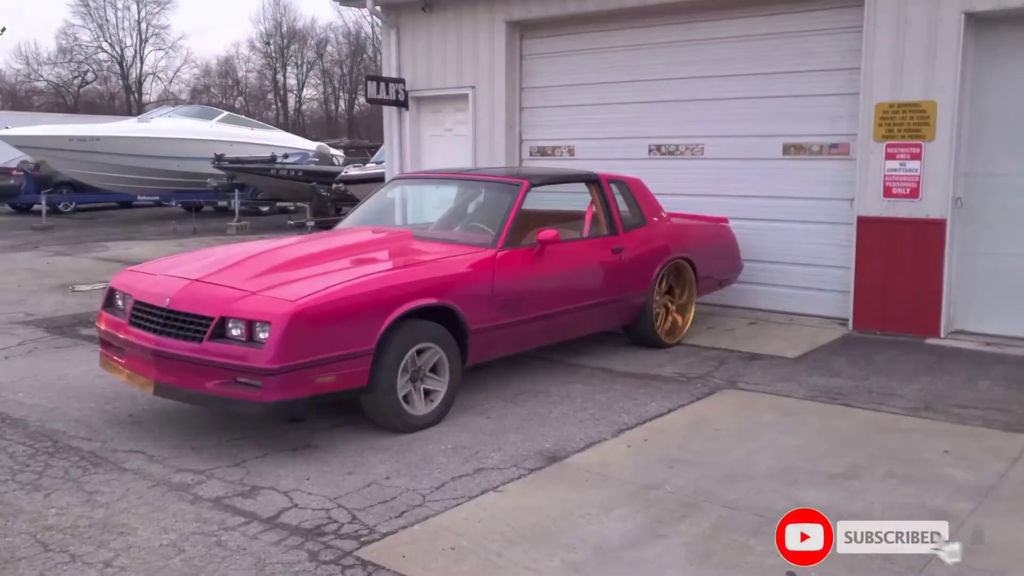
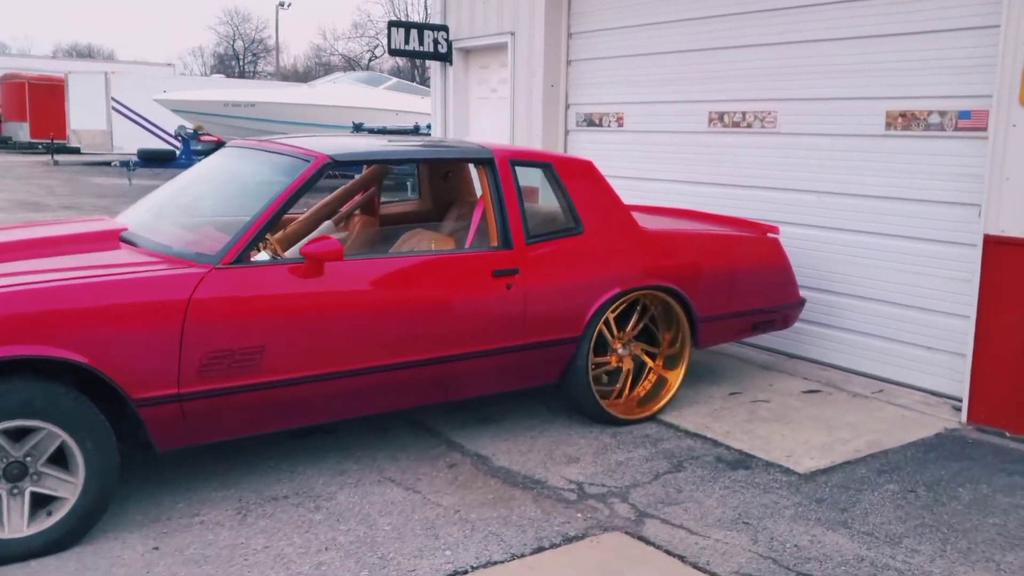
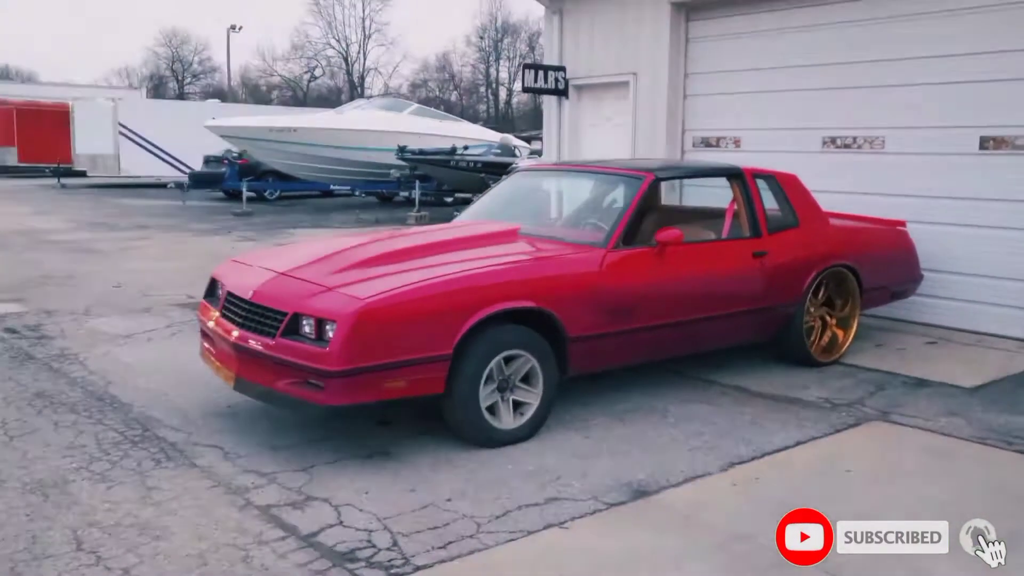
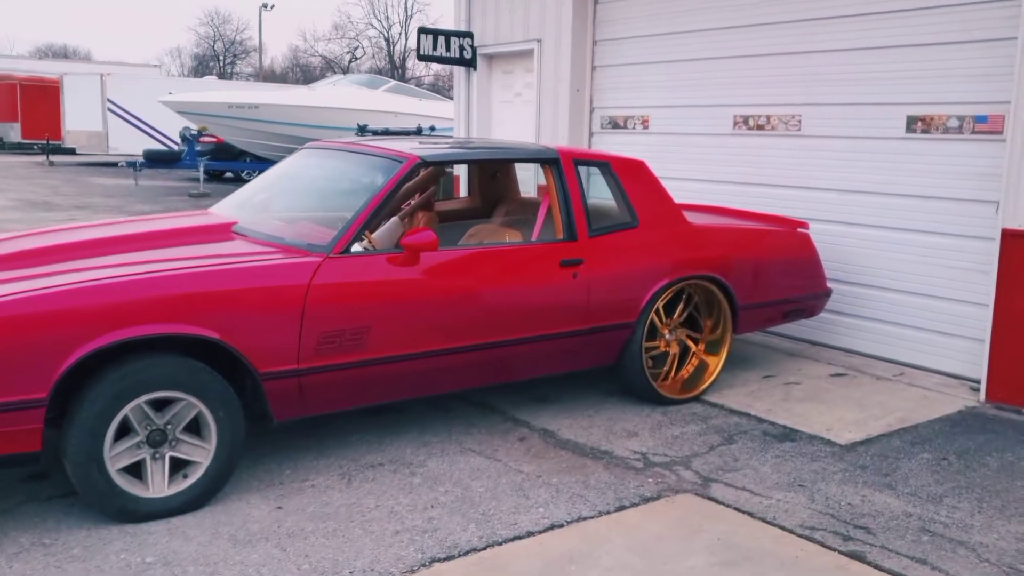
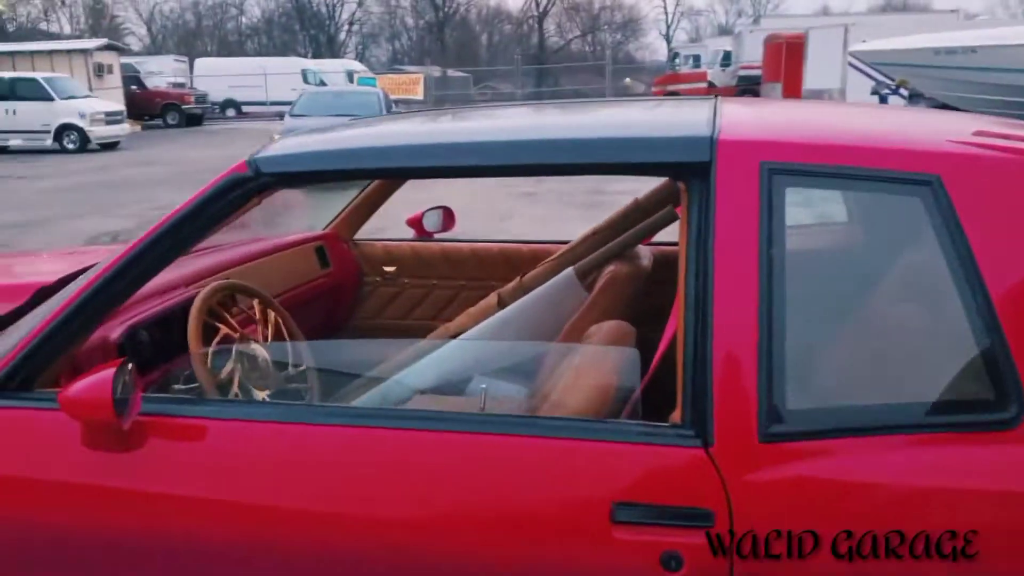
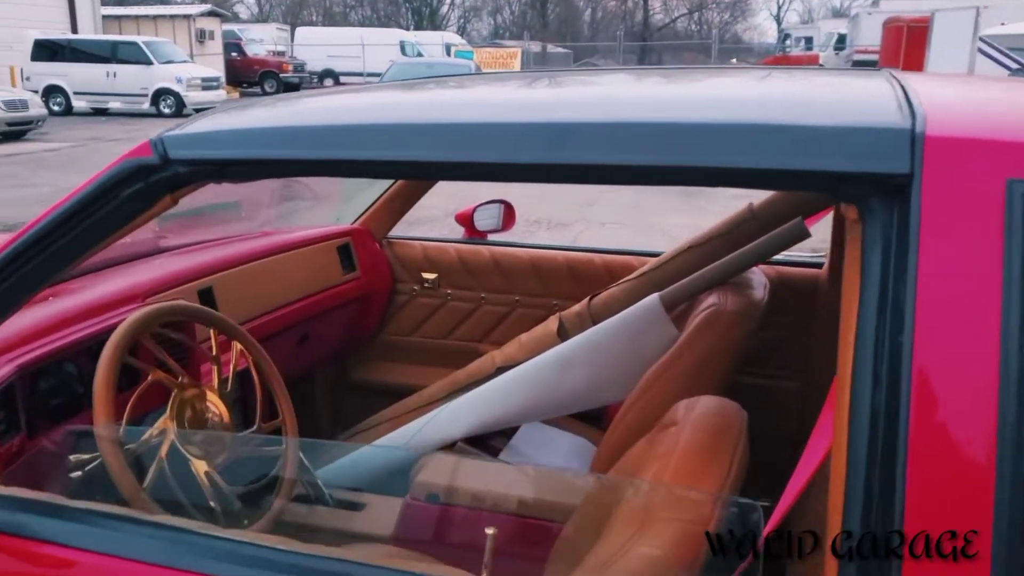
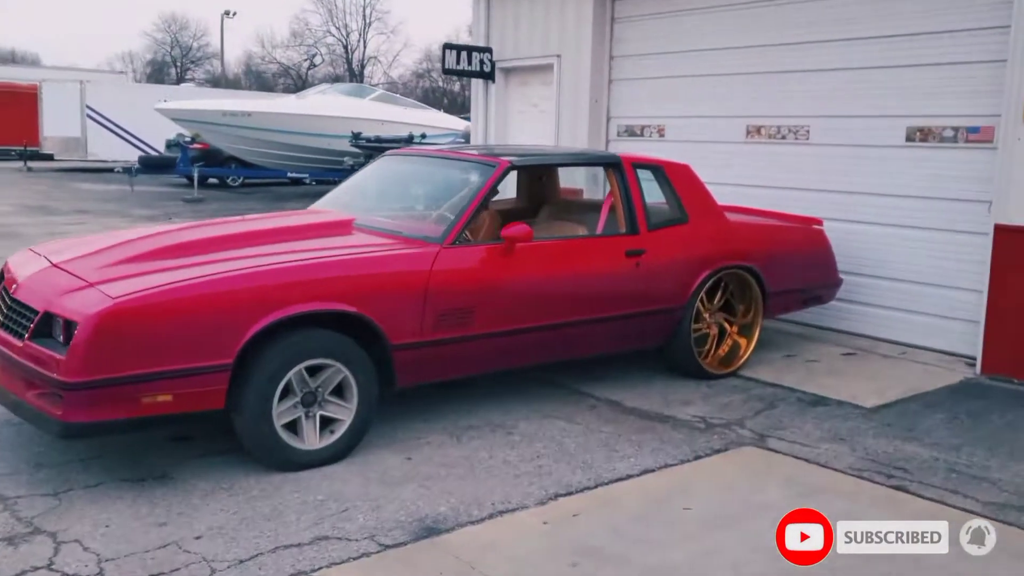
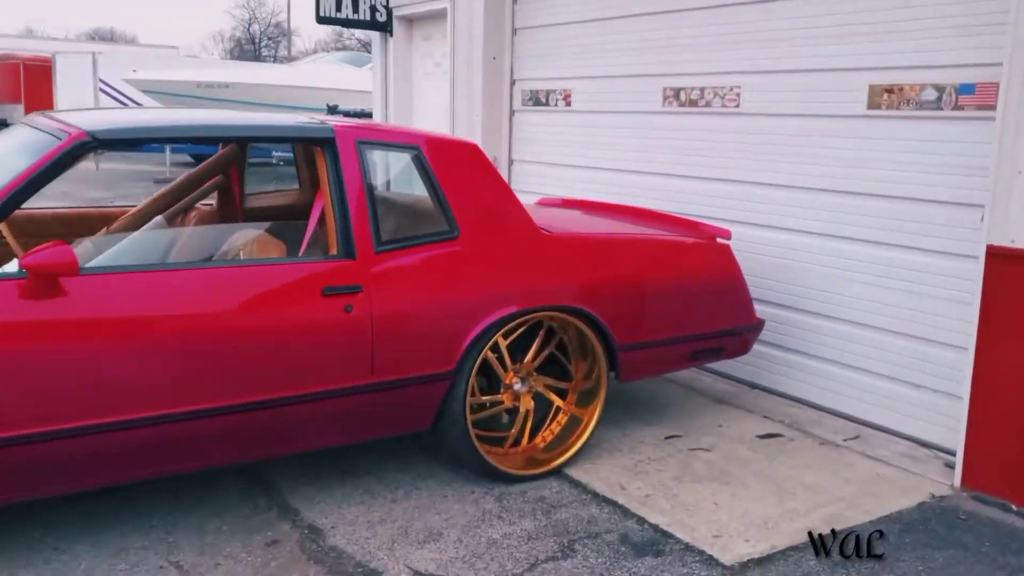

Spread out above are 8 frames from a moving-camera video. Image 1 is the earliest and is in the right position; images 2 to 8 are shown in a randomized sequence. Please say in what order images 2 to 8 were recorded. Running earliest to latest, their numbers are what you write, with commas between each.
3, 7, 4, 2, 8, 5, 6
